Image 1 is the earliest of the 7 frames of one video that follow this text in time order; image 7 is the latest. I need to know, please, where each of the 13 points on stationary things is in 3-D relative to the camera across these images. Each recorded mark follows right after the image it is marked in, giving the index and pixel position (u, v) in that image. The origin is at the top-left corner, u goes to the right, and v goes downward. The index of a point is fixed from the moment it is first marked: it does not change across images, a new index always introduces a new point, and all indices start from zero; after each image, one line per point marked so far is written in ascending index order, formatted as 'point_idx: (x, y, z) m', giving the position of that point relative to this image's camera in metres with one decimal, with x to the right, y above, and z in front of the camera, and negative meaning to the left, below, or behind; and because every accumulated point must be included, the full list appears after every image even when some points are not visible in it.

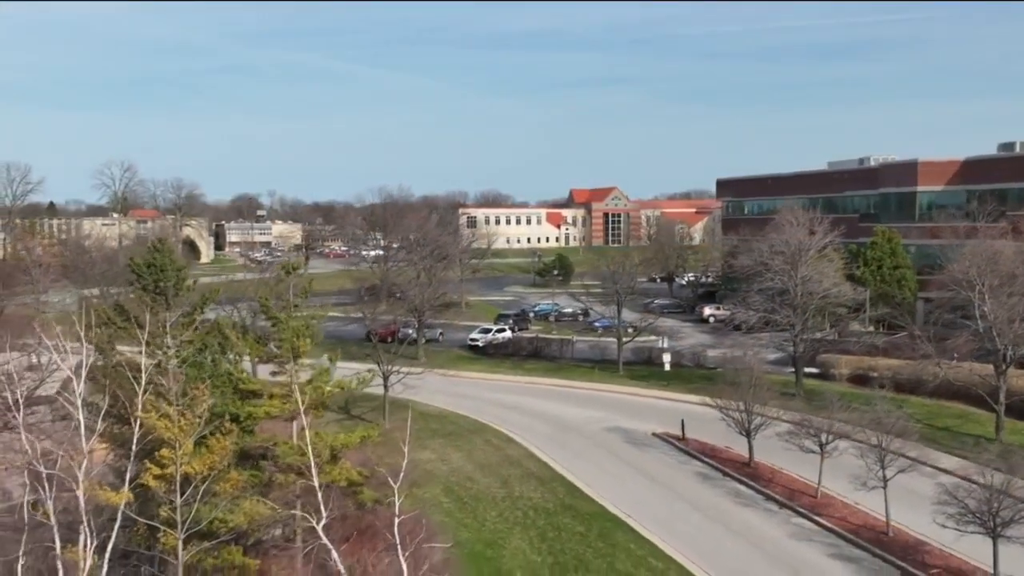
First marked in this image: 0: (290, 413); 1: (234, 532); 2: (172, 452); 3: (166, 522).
0: (-5.6, -3.2, +18.8) m
1: (-6.2, -5.5, +17.1) m
2: (-7.2, -3.4, +16.1) m
3: (-7.4, -5.0, +16.2) m
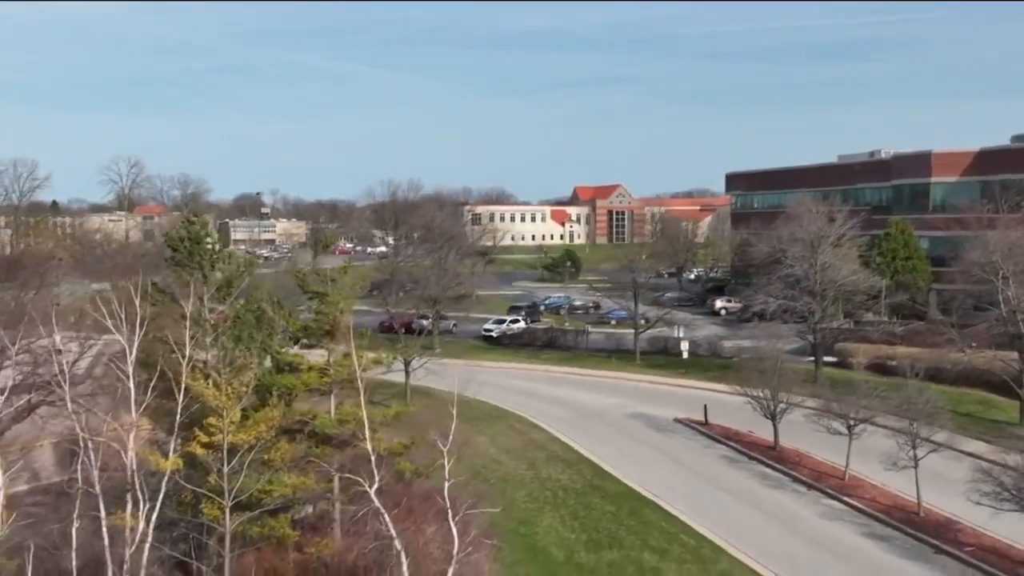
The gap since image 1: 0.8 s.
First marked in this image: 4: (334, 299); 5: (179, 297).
0: (-4.6, -2.5, +18.7) m
1: (-5.3, -4.8, +17.1) m
2: (-6.2, -2.8, +16.0) m
3: (-6.4, -4.3, +16.2) m
4: (-4.5, -0.1, +19.3) m
5: (-8.4, -0.2, +19.3) m
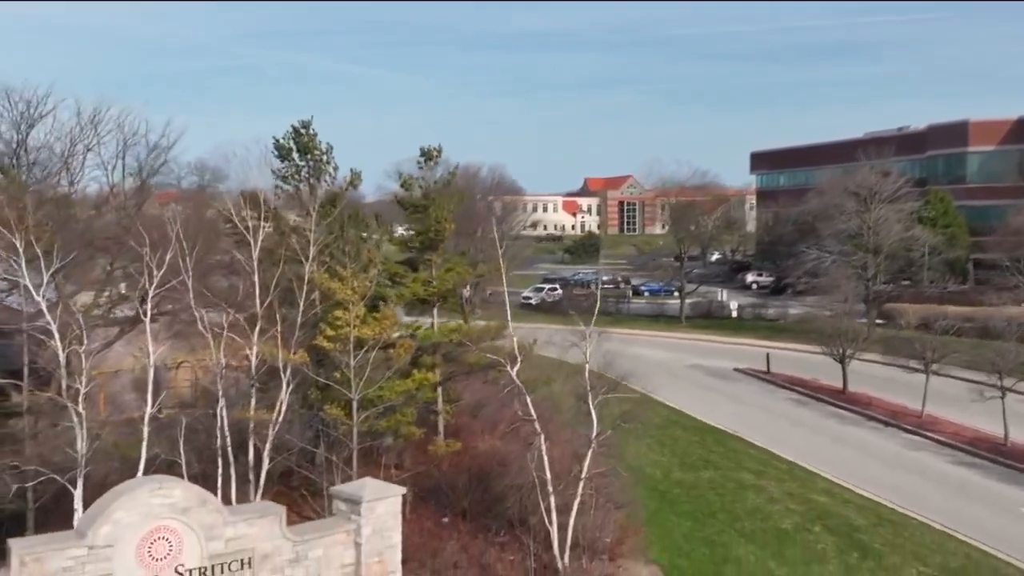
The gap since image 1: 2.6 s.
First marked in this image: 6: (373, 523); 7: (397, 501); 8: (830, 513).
0: (-1.9, -0.2, +18.7) m
1: (-2.6, -2.6, +17.1) m
2: (-3.5, -0.5, +16.0) m
3: (-3.7, -2.1, +16.2) m
4: (-1.8, +2.2, +19.3) m
5: (-5.7, +2.1, +19.3) m
6: (-2.4, -4.1, +12.9) m
7: (-2.0, -3.8, +13.3) m
8: (+8.0, -5.6, +18.7) m
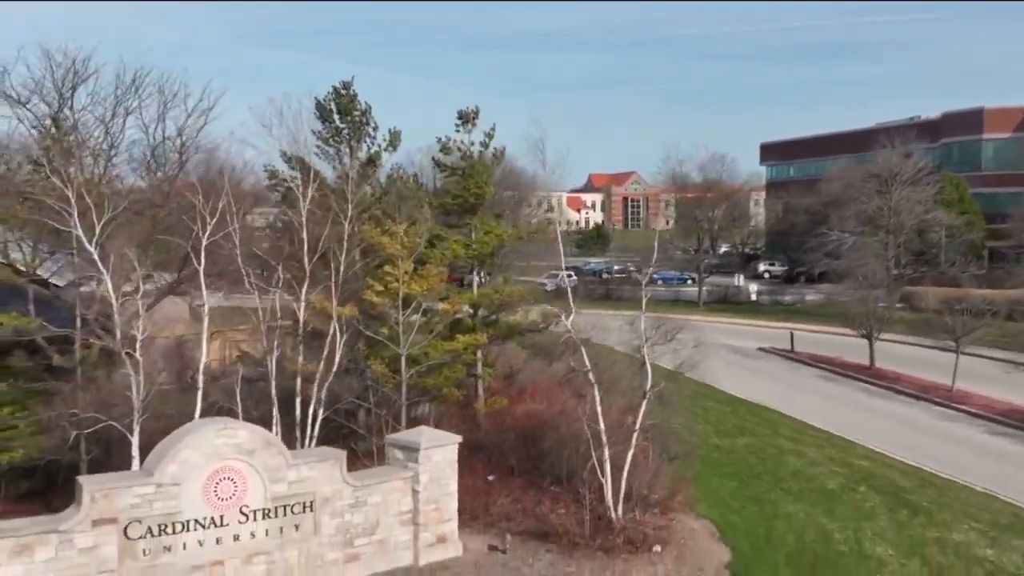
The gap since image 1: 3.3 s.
0: (-0.9, +0.7, +18.7) m
1: (-1.5, -1.6, +17.1) m
2: (-2.5, +0.4, +16.0) m
3: (-2.7, -1.1, +16.1) m
4: (-0.8, +3.1, +19.2) m
5: (-4.7, +3.0, +19.2) m
6: (-1.4, -3.1, +12.9) m
7: (-1.0, -2.9, +13.3) m
8: (+9.0, -4.7, +18.6) m
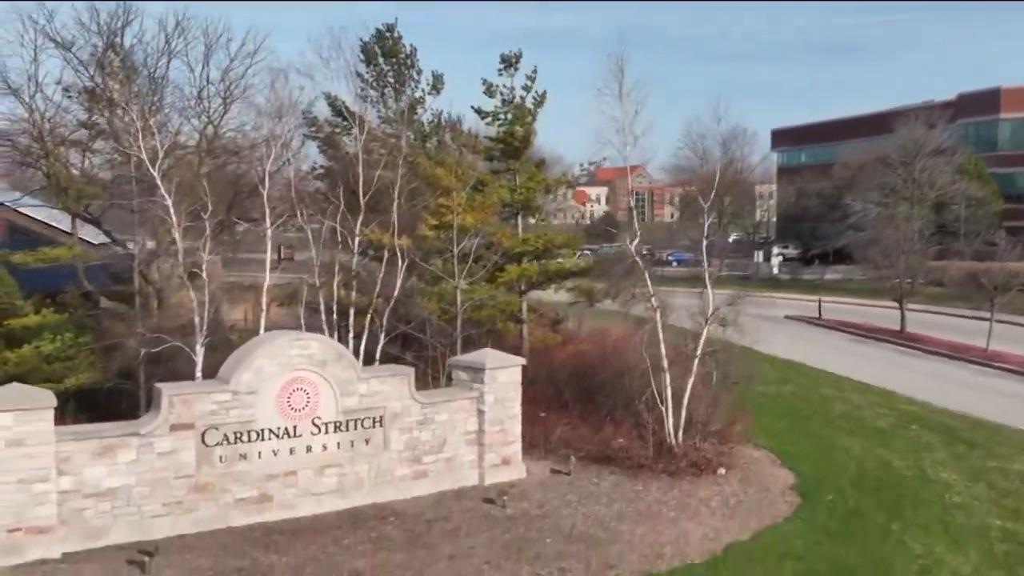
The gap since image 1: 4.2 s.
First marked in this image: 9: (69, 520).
0: (+0.3, +2.2, +18.6) m
1: (-0.4, -0.2, +17.0) m
2: (-1.4, +1.8, +15.9) m
3: (-1.5, +0.3, +16.1) m
4: (+0.4, +4.6, +19.1) m
5: (-3.5, +4.4, +19.2) m
6: (-0.2, -1.7, +12.8) m
7: (+0.1, -1.5, +13.3) m
8: (+10.2, -3.2, +18.5) m
9: (-6.0, -3.2, +10.2) m
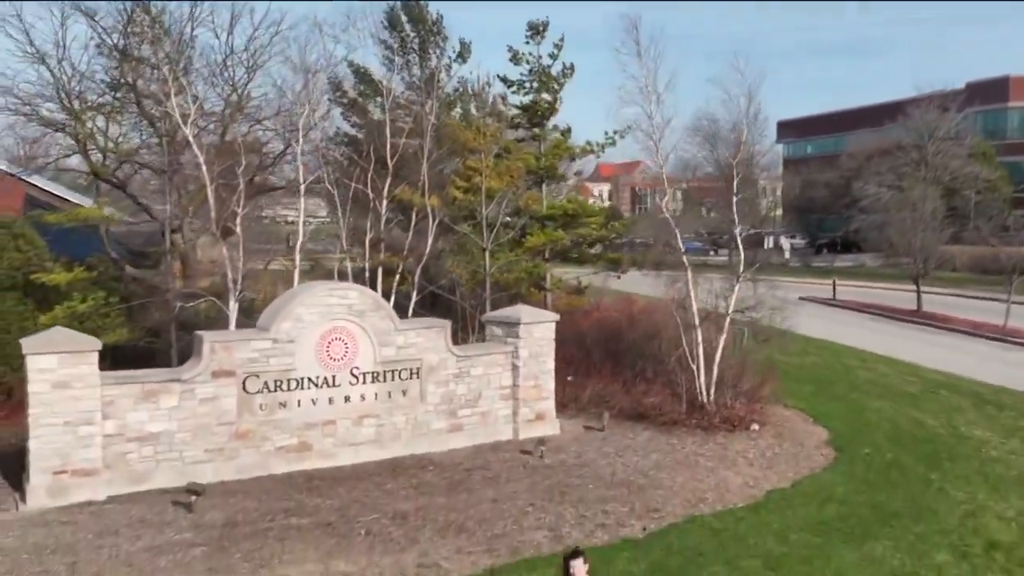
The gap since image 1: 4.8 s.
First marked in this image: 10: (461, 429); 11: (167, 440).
0: (+0.9, +3.0, +18.6) m
1: (+0.2, +0.6, +17.0) m
2: (-0.8, +2.6, +15.9) m
3: (-0.9, +1.1, +16.1) m
4: (+1.0, +5.4, +19.1) m
5: (-2.9, +5.2, +19.2) m
6: (+0.4, -1.0, +12.8) m
7: (+0.7, -0.7, +13.3) m
8: (+10.8, -2.4, +18.5) m
9: (-5.5, -2.4, +10.2) m
10: (-0.9, -2.4, +12.5) m
11: (-4.9, -2.1, +10.5) m
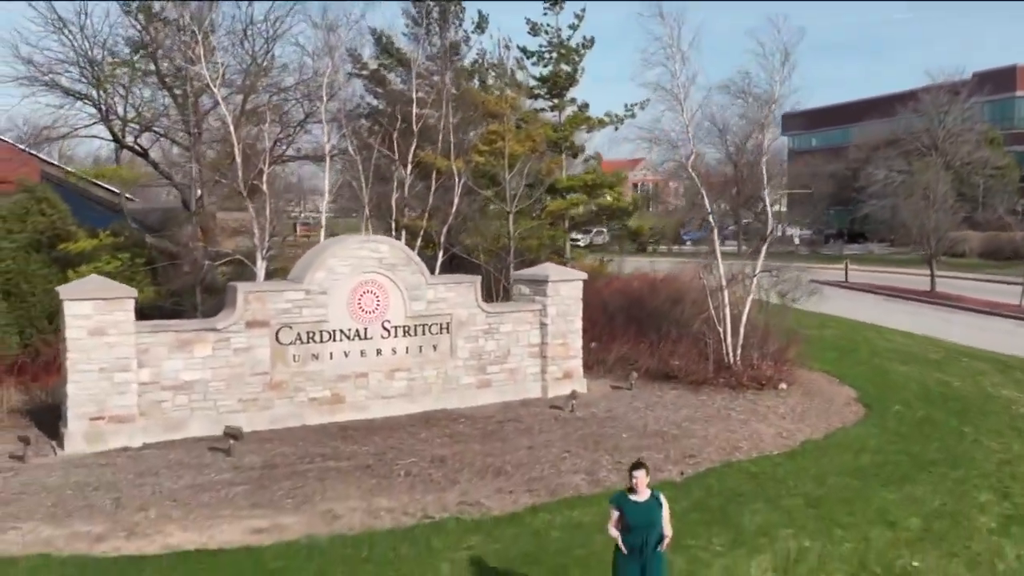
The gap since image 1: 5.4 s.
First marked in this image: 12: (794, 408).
0: (+1.4, +3.8, +18.6) m
1: (+0.7, +1.3, +17.0) m
2: (-0.3, +3.4, +15.9) m
3: (-0.4, +1.8, +16.1) m
4: (+1.5, +6.1, +19.0) m
5: (-2.4, +6.0, +19.1) m
6: (+0.8, -0.2, +12.8) m
7: (+1.2, +0.1, +13.2) m
8: (+11.3, -1.6, +18.5) m
9: (-5.0, -1.7, +10.2) m
10: (-0.4, -1.6, +12.5) m
11: (-4.4, -1.4, +10.5) m
12: (+4.7, -2.0, +12.4) m
